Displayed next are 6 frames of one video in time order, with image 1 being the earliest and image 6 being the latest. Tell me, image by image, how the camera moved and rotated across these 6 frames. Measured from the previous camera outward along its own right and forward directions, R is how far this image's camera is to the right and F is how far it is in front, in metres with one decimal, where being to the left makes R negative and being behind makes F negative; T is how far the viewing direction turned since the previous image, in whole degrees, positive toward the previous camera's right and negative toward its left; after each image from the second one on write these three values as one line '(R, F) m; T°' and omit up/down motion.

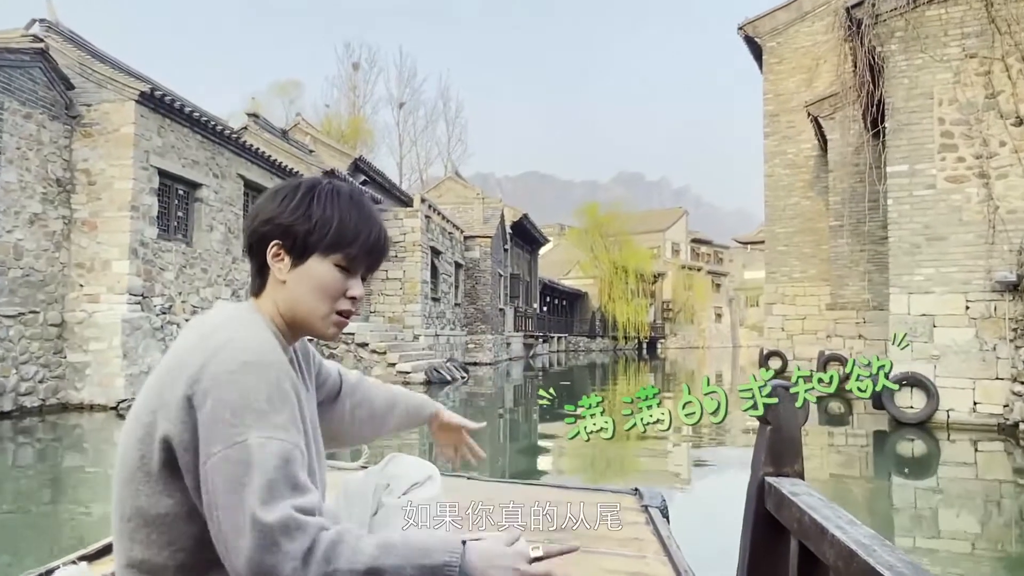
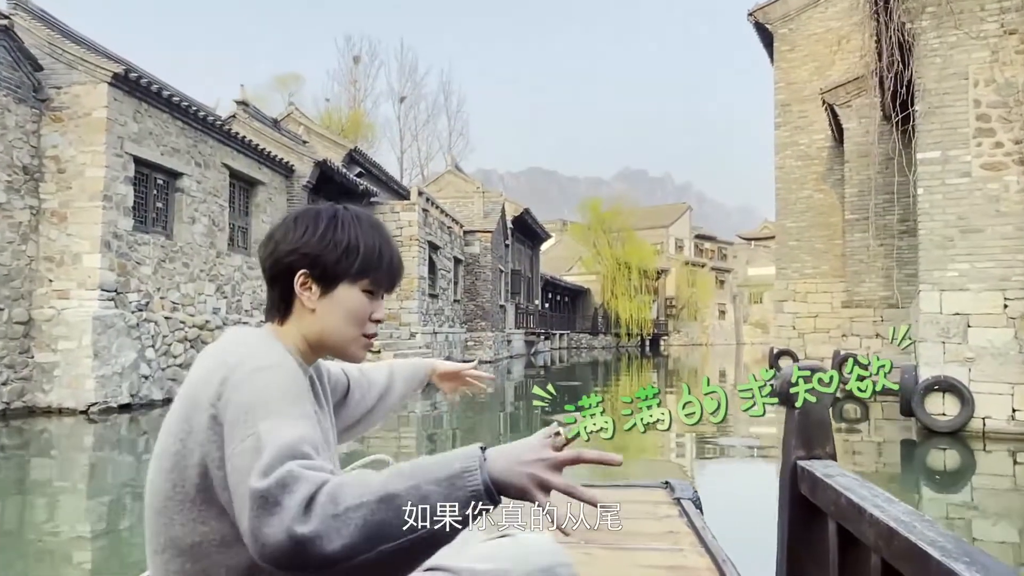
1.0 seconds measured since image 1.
(0.0, +0.5) m; 0°
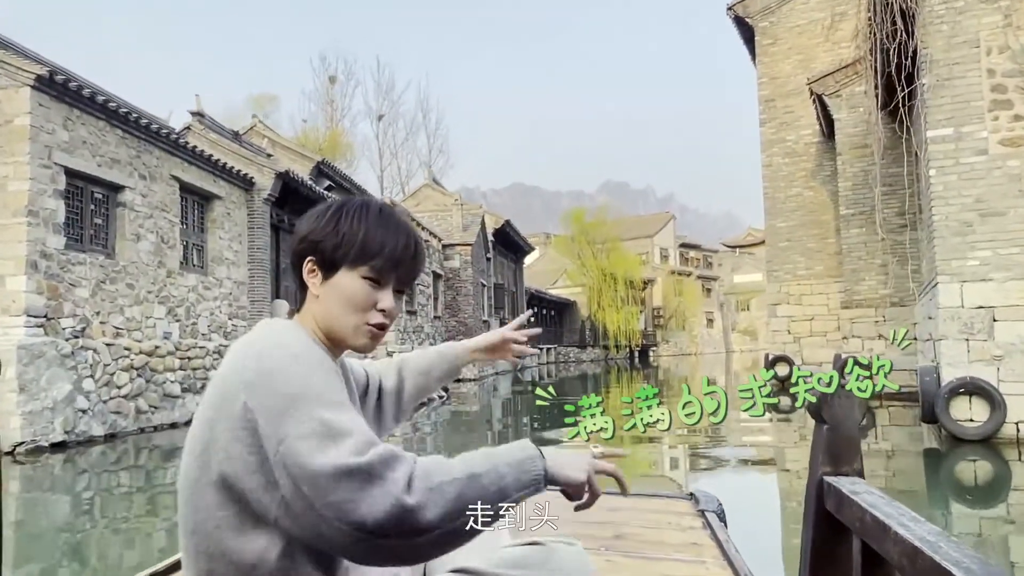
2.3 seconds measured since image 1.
(+0.1, +0.6) m; +1°
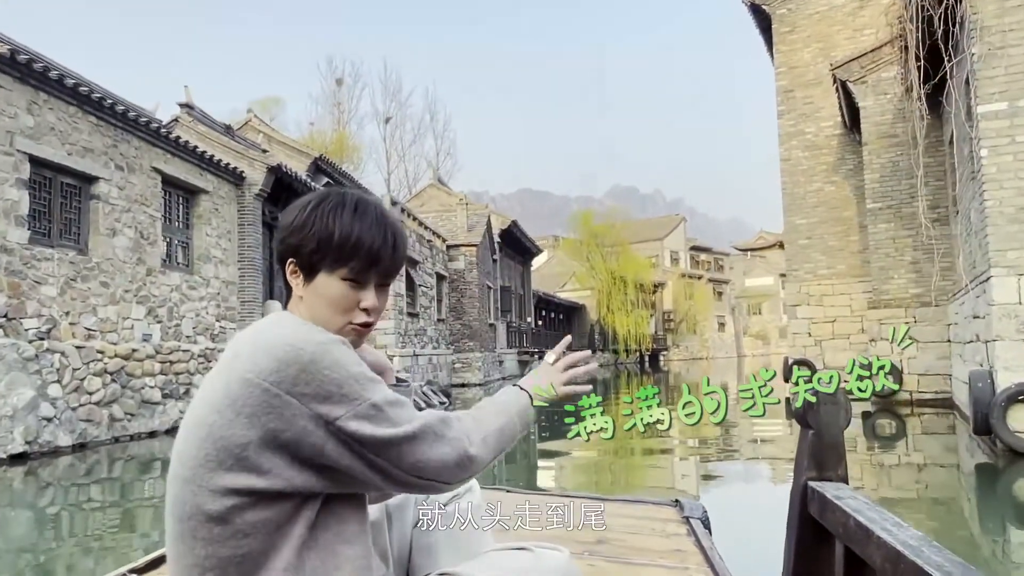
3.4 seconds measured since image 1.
(+0.1, +0.6) m; -1°
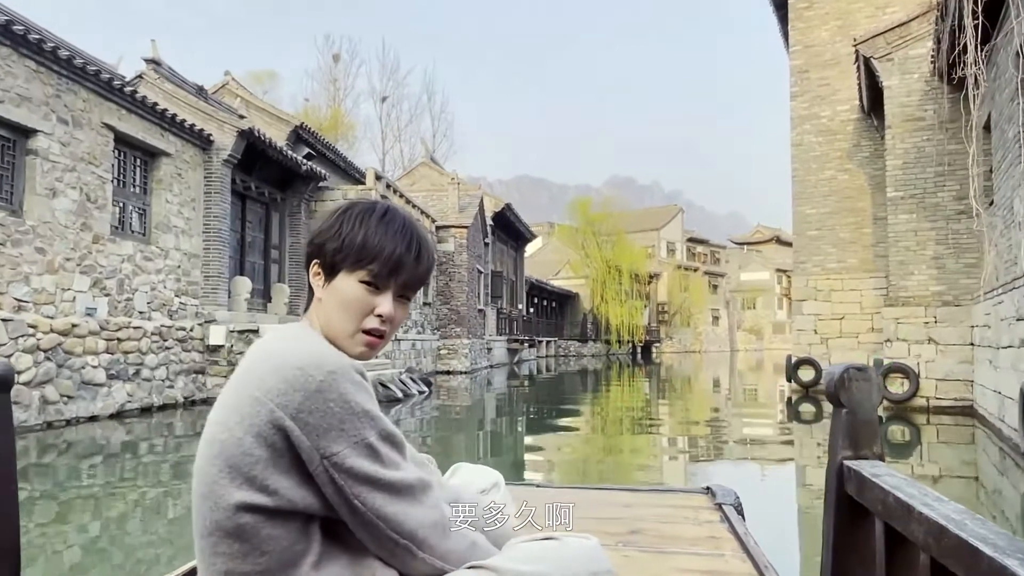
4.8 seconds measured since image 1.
(+0.1, +0.7) m; 0°
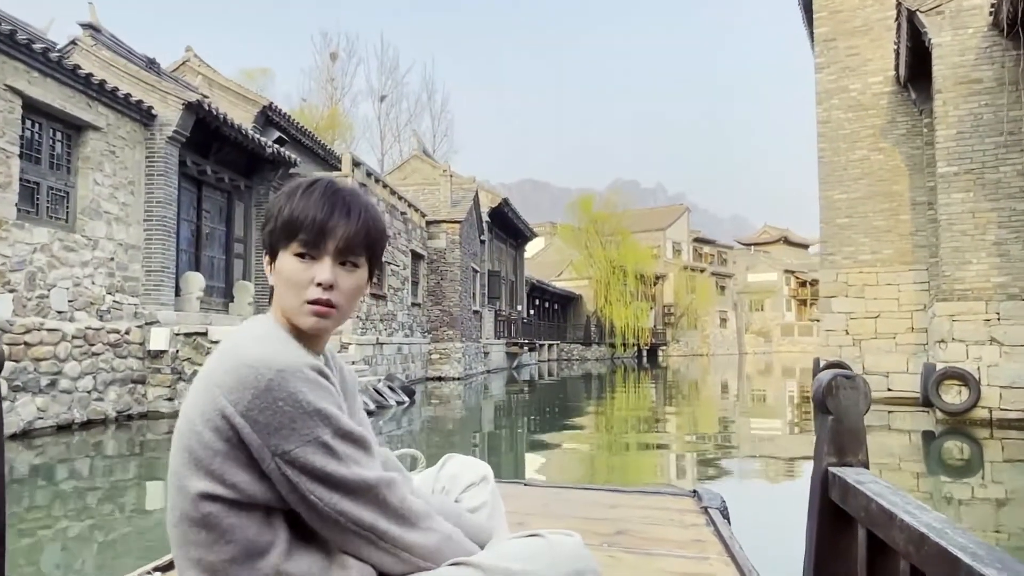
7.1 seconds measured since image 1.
(+0.2, +1.2) m; 0°
